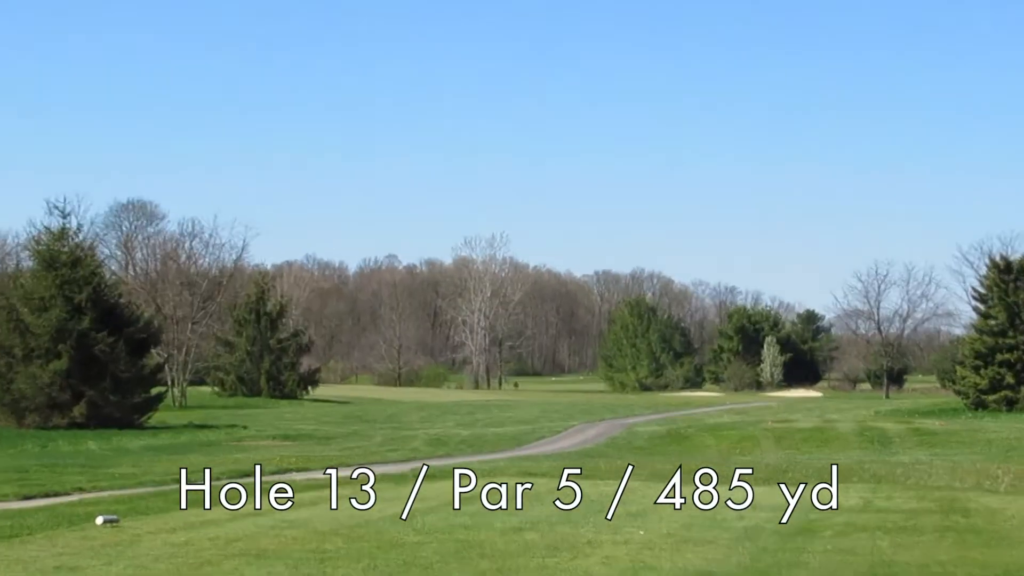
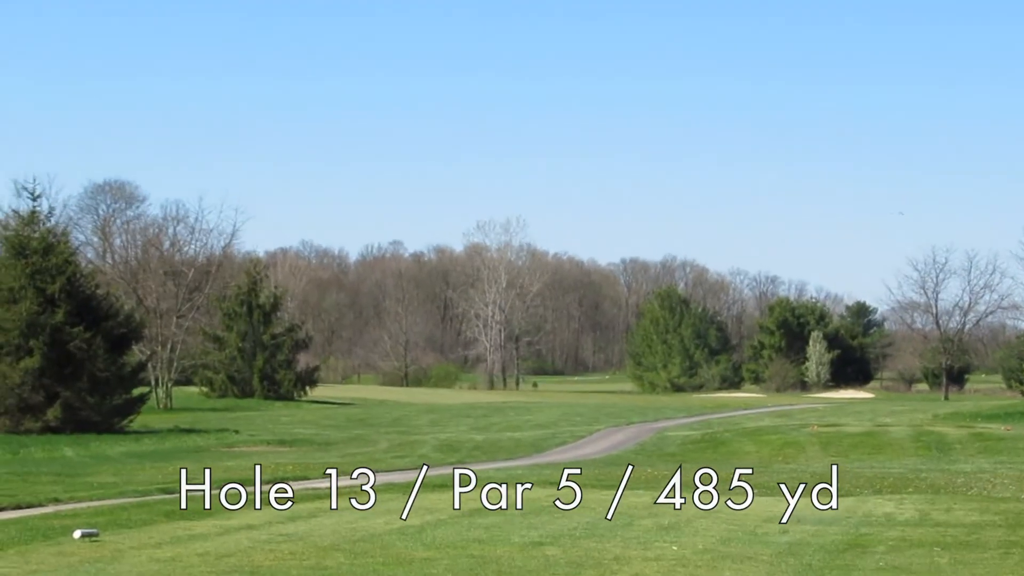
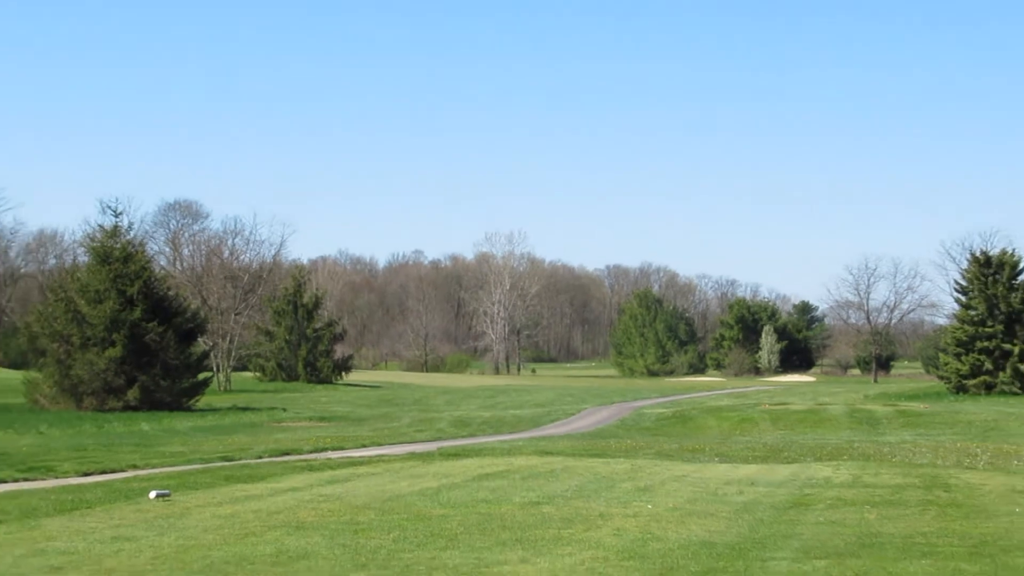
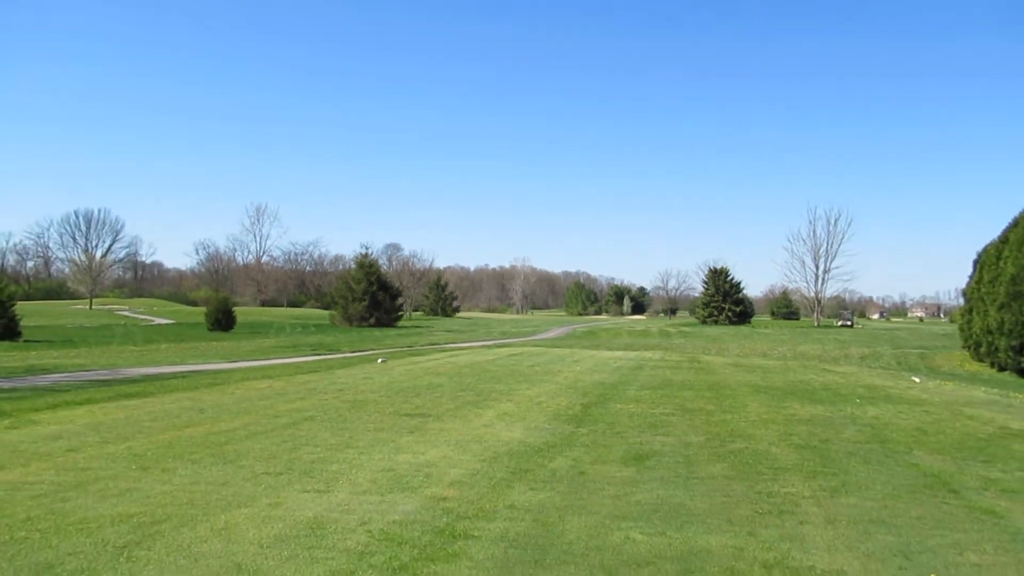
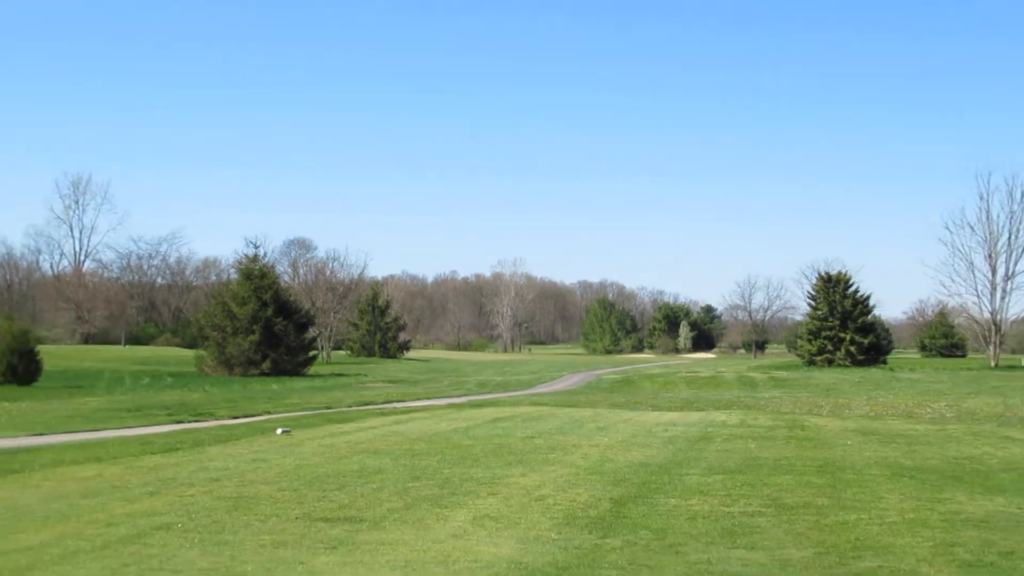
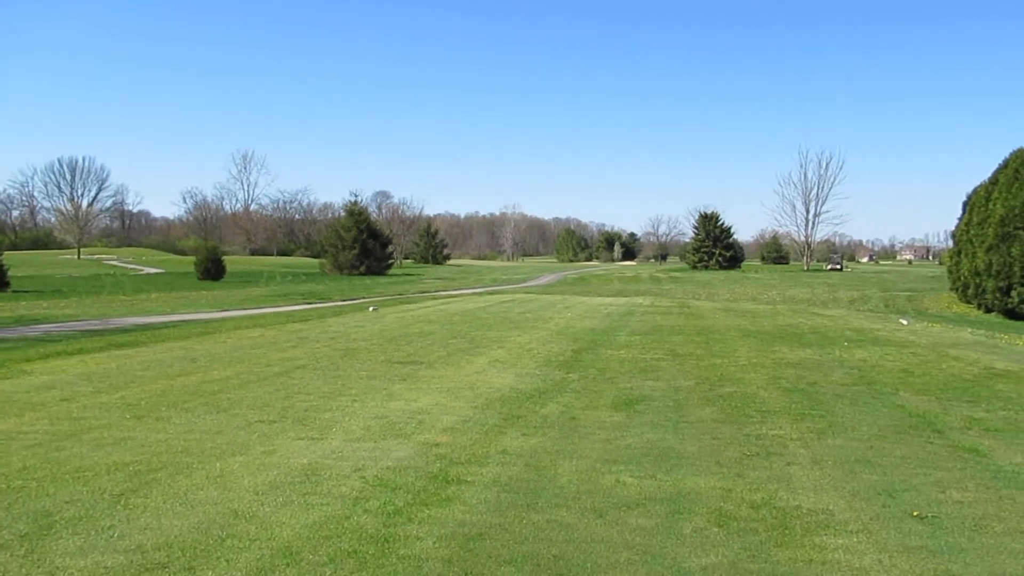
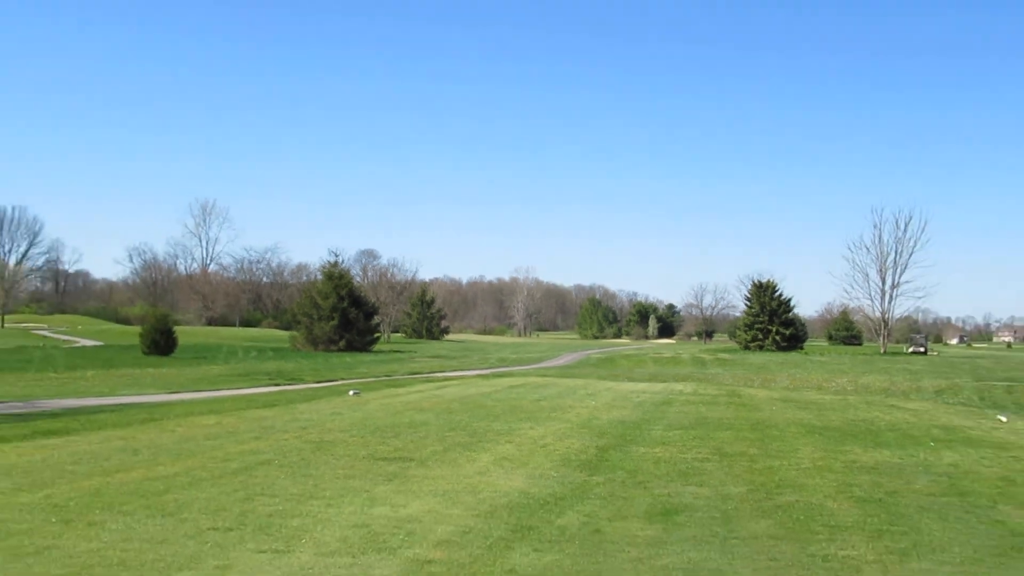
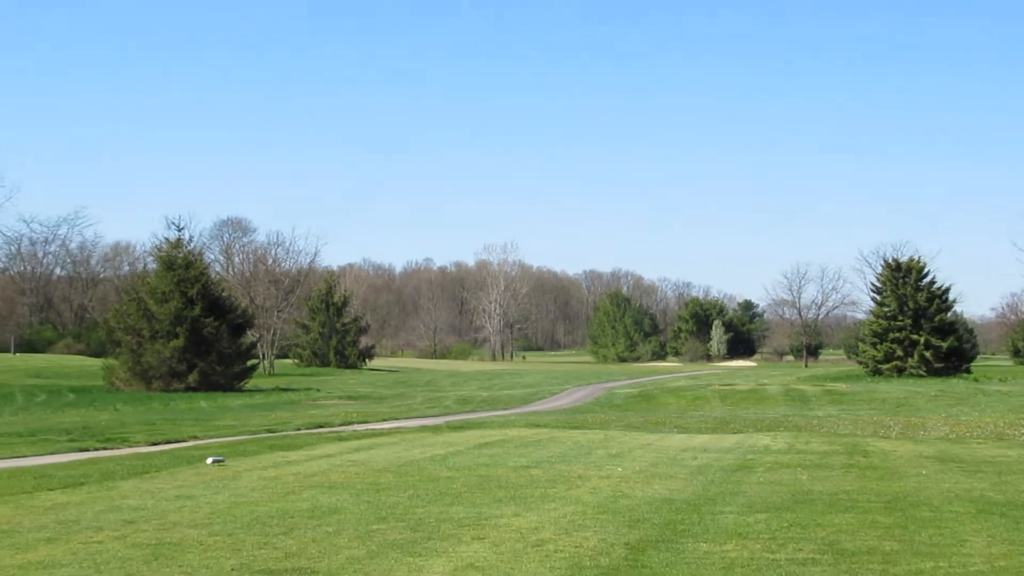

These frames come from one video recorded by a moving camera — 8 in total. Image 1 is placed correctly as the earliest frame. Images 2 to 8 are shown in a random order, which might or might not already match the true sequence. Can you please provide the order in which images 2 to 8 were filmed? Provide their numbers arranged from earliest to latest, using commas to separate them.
2, 3, 8, 5, 7, 4, 6
